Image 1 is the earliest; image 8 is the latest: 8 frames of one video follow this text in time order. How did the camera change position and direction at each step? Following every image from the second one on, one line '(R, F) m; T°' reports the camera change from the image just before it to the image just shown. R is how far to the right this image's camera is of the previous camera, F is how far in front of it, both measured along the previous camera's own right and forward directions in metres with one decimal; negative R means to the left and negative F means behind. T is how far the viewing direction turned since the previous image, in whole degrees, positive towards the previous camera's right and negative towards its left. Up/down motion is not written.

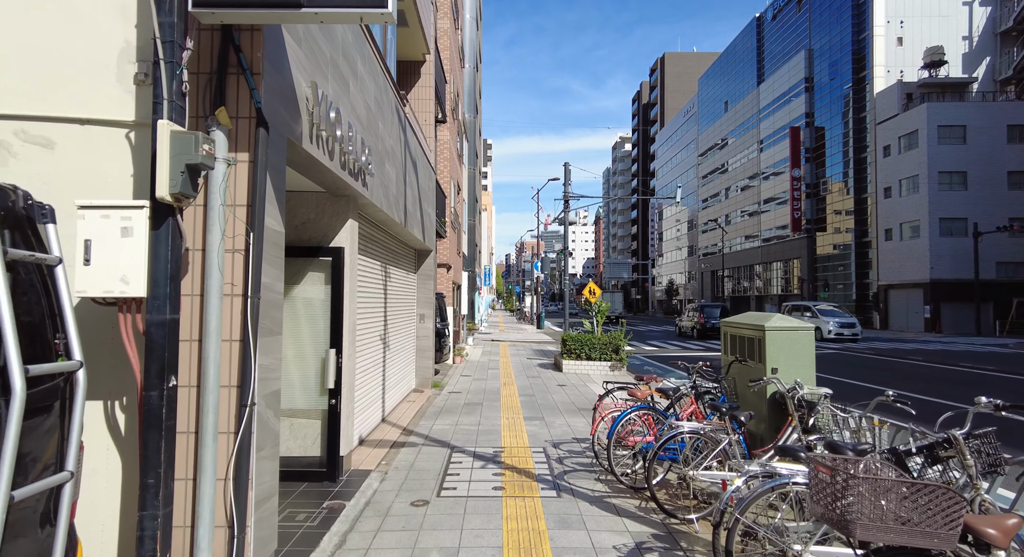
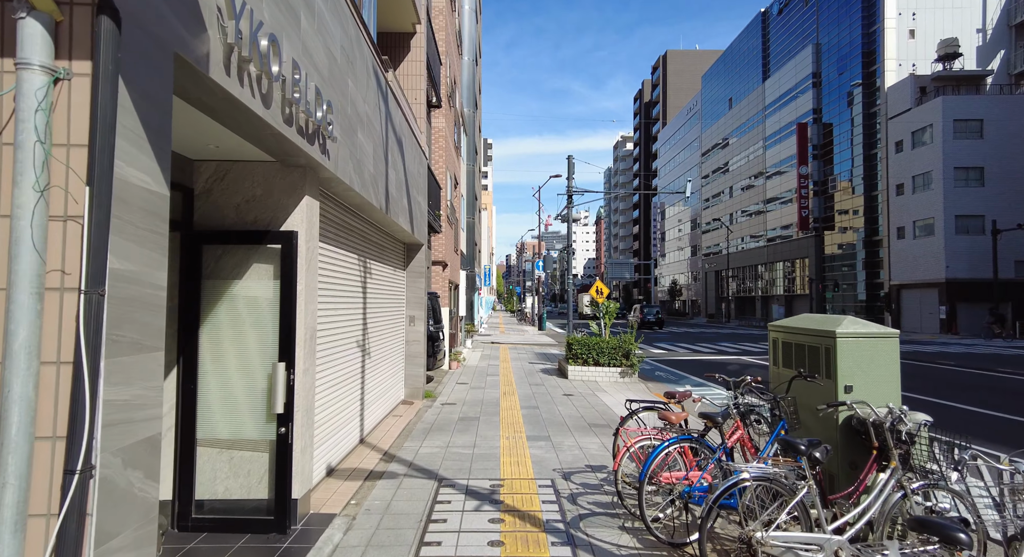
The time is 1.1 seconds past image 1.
(0.0, +1.2) m; 0°
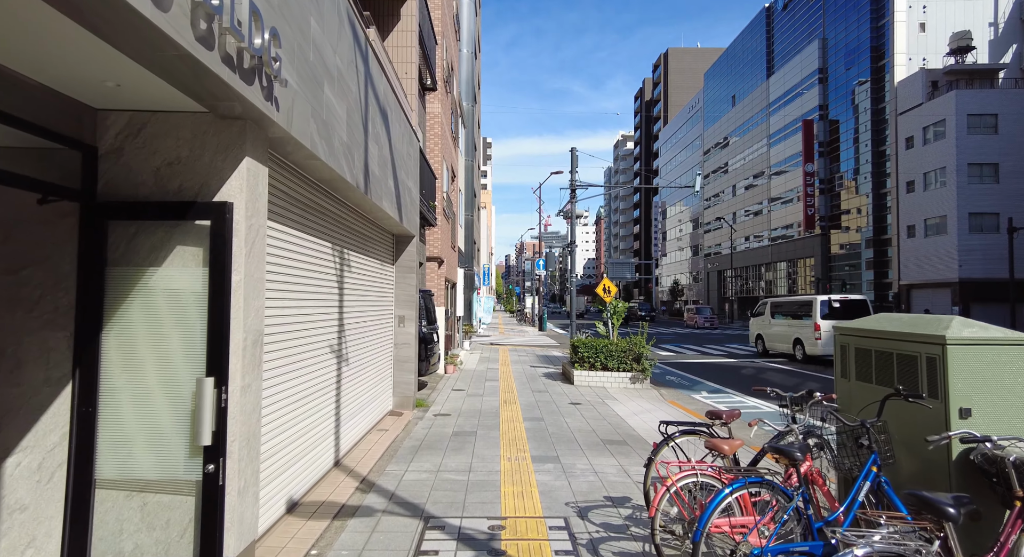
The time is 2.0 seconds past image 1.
(0.0, +1.1) m; 0°
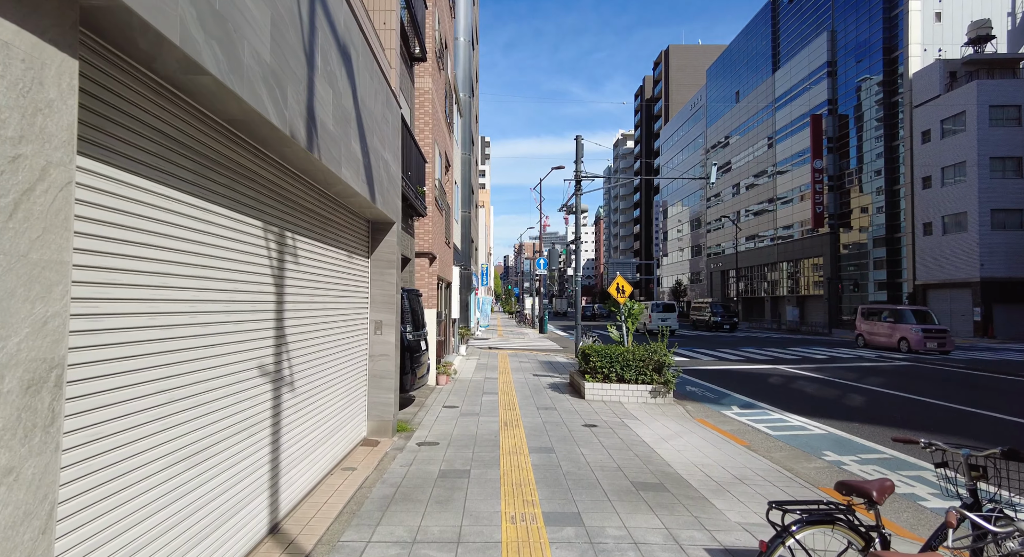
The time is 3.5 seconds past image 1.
(-0.1, +1.7) m; 0°
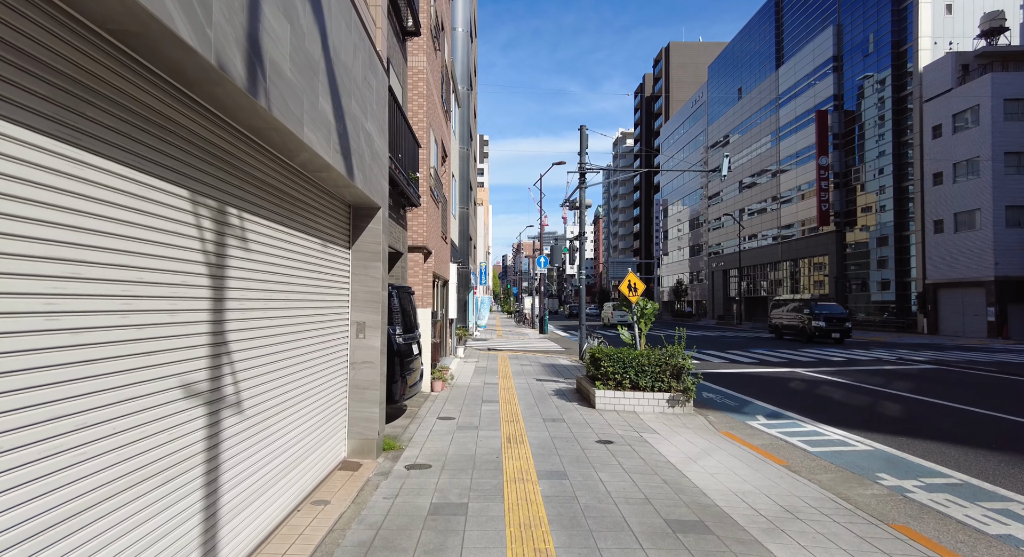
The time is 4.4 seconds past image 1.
(-0.1, +1.1) m; 0°
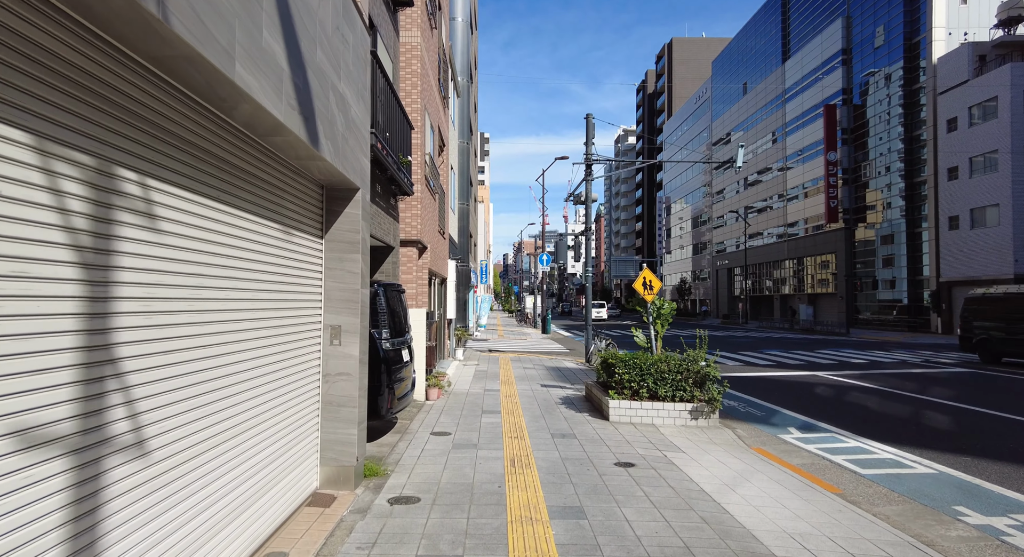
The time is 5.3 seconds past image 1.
(0.0, +1.1) m; 0°
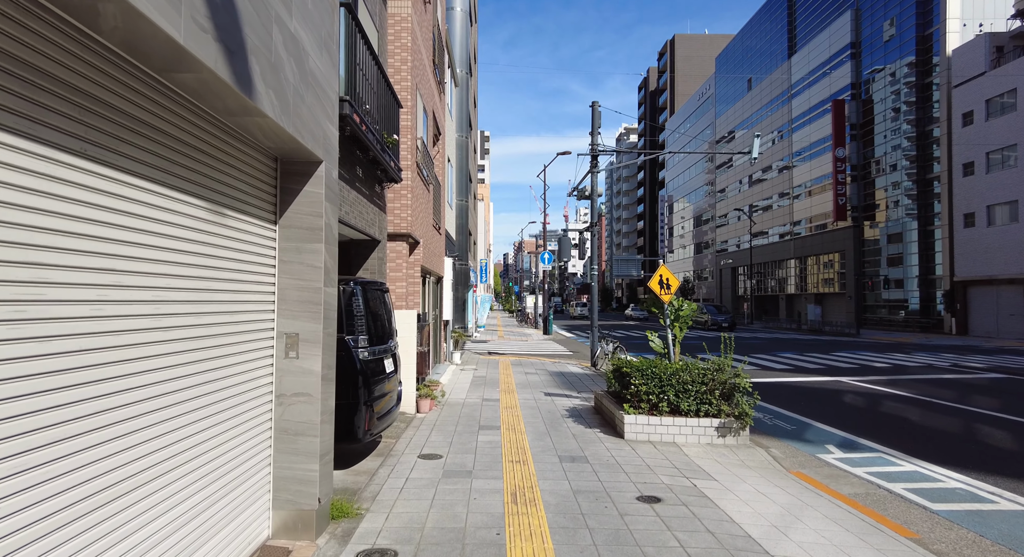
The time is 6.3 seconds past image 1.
(0.0, +1.1) m; 0°
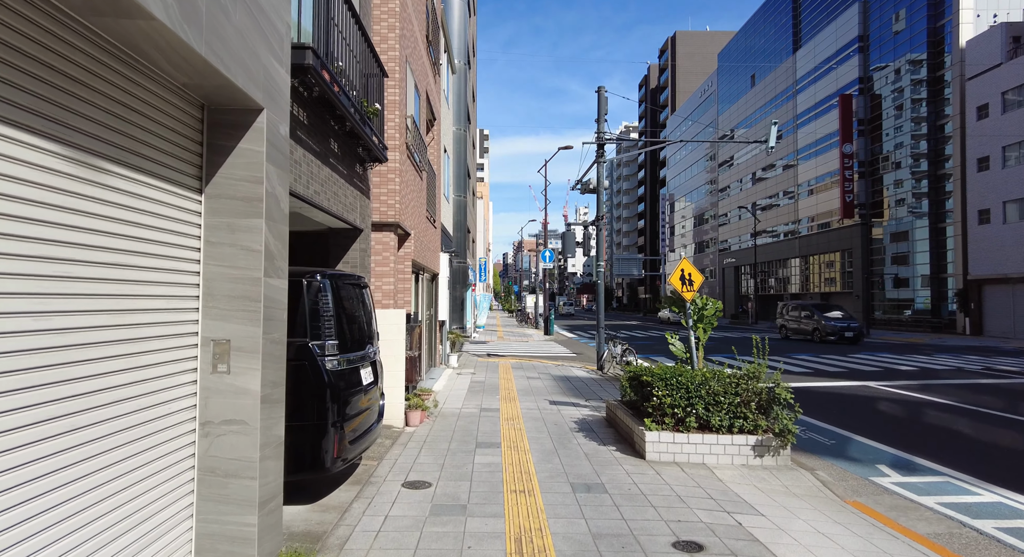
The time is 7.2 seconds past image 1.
(0.0, +1.1) m; 0°
